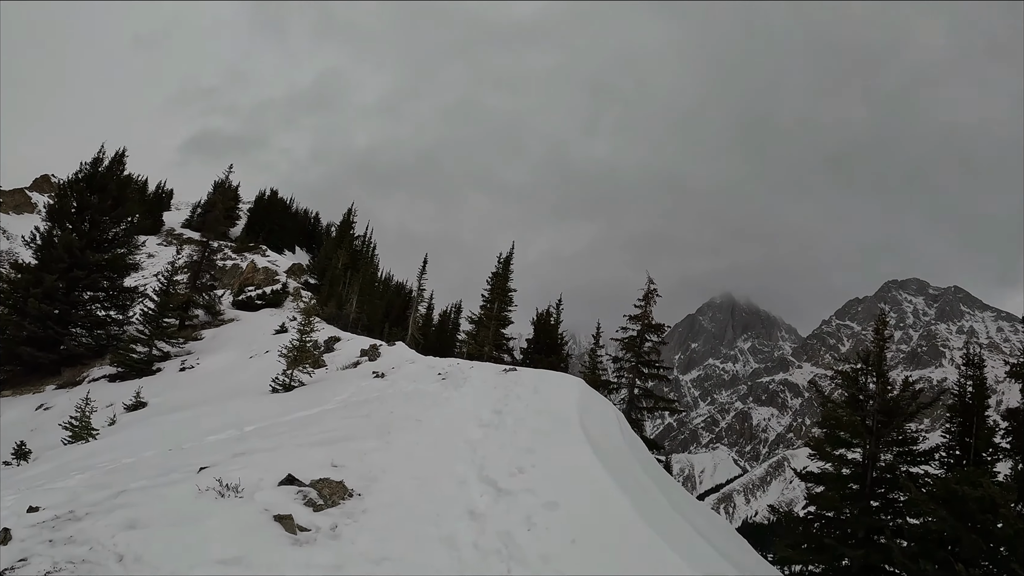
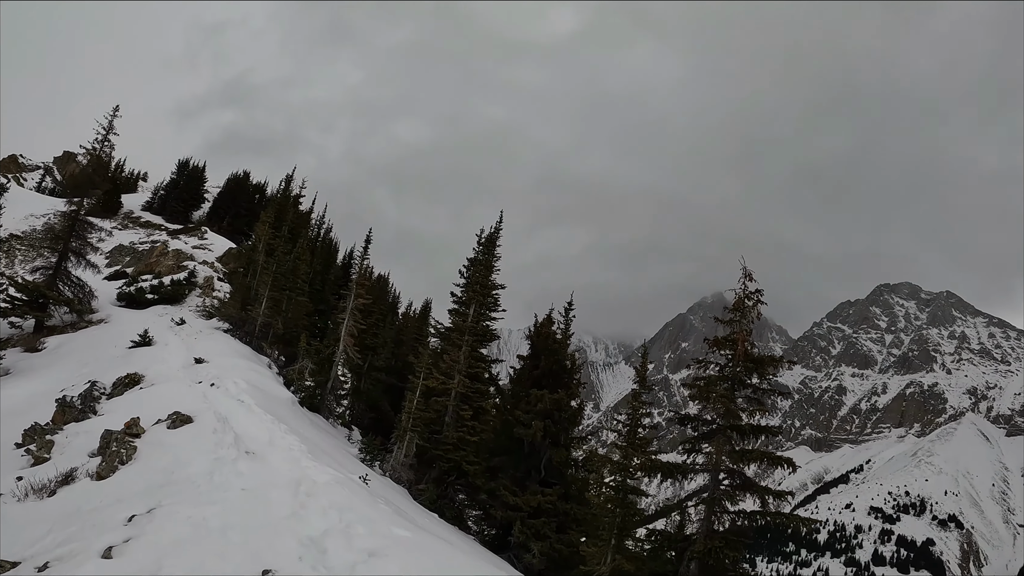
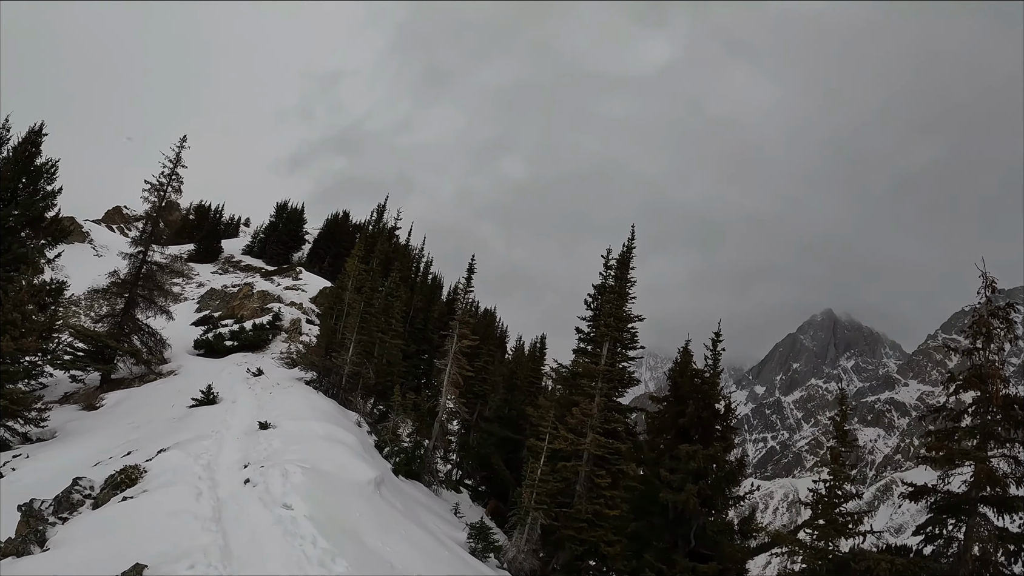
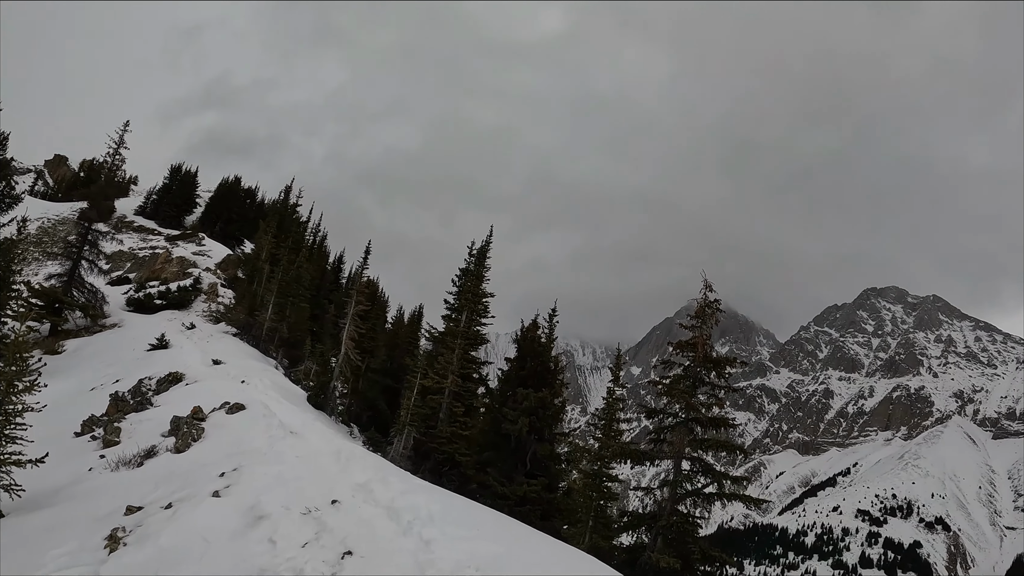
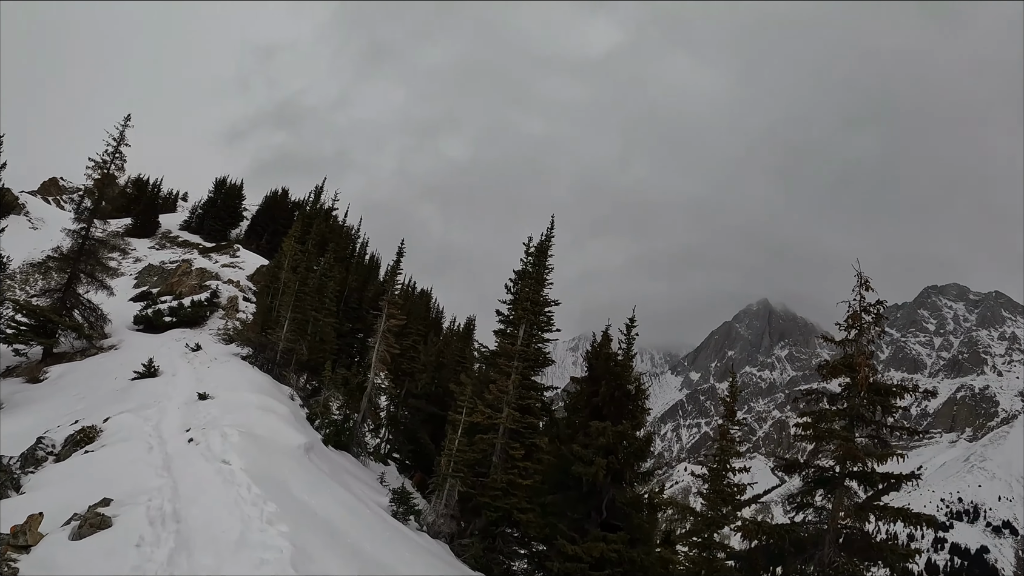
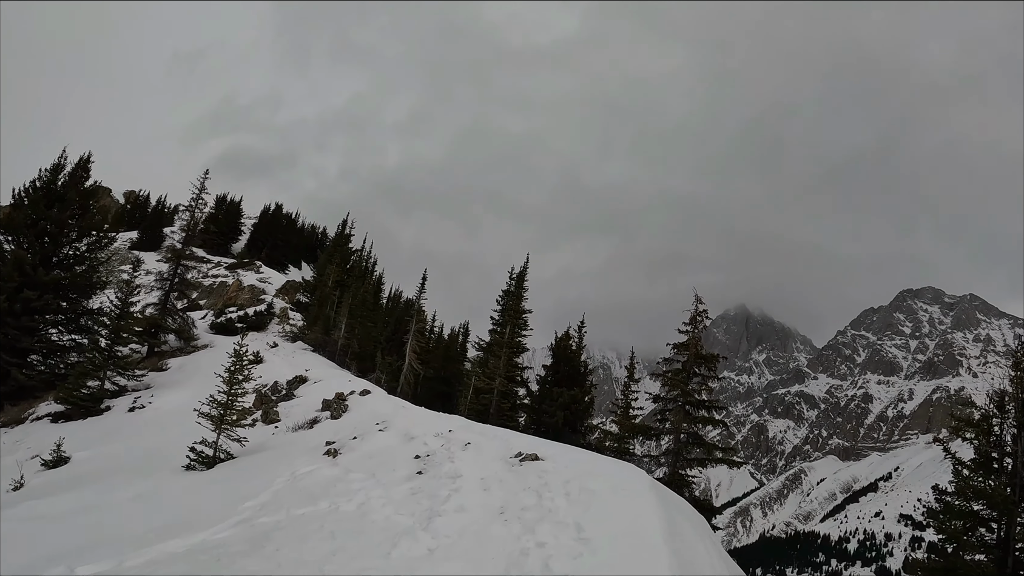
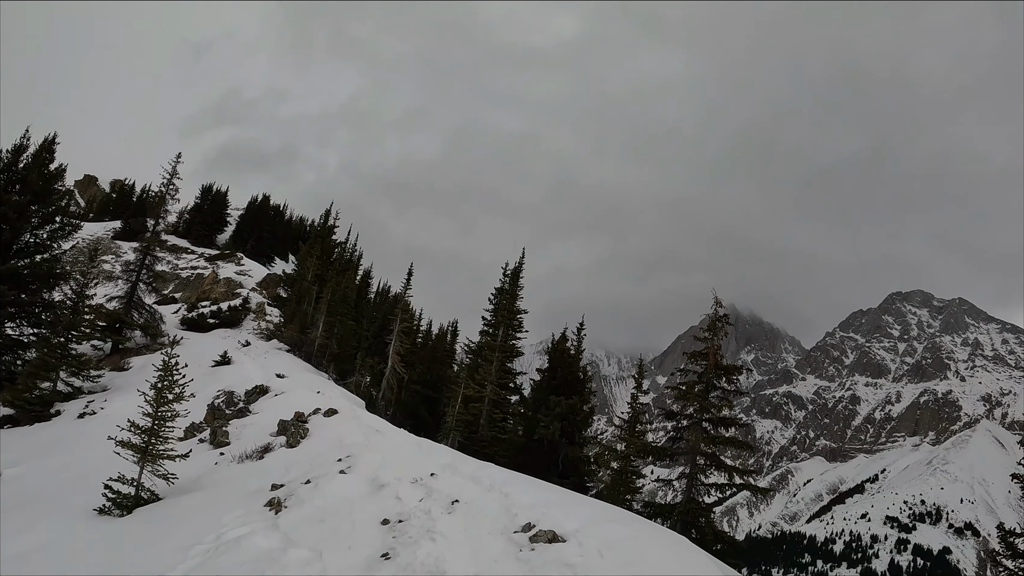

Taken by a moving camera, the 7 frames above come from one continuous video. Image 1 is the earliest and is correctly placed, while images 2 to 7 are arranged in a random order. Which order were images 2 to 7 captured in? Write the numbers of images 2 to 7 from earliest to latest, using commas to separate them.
6, 7, 4, 2, 5, 3
